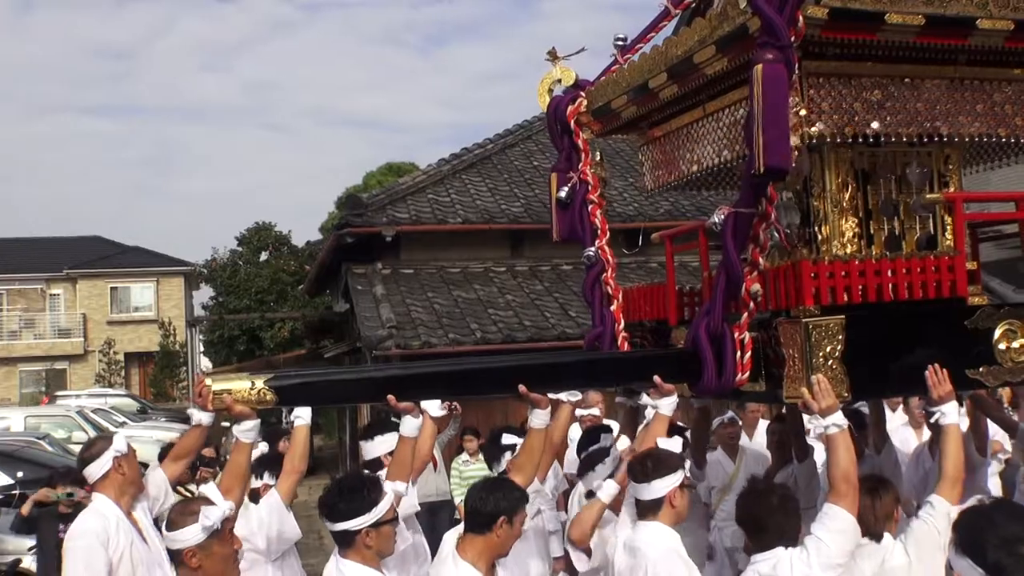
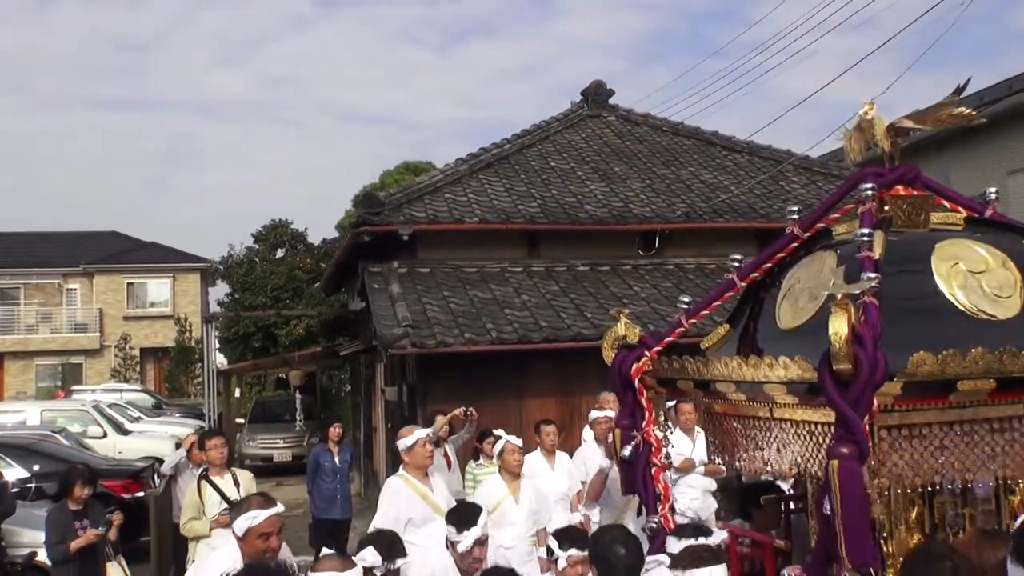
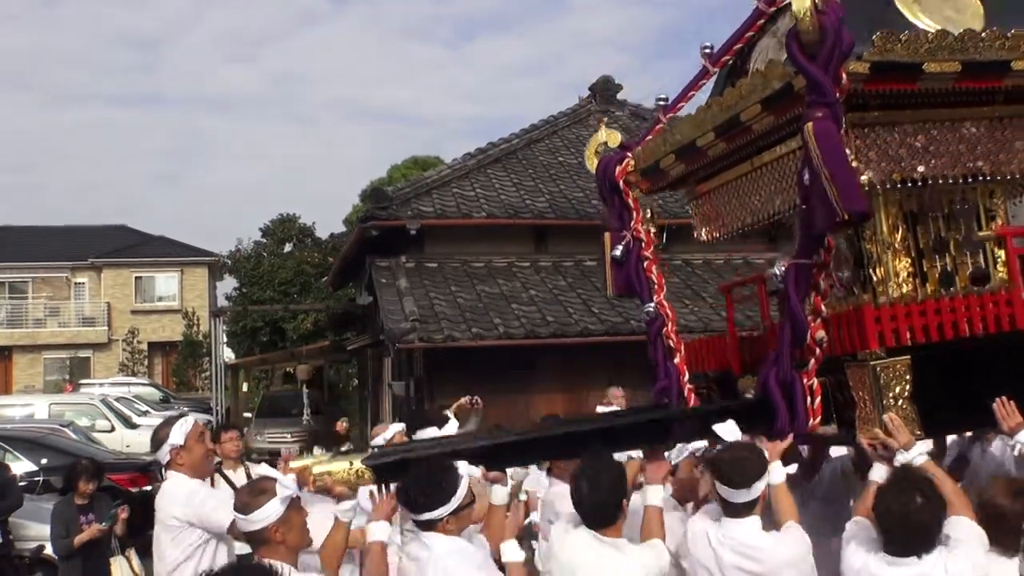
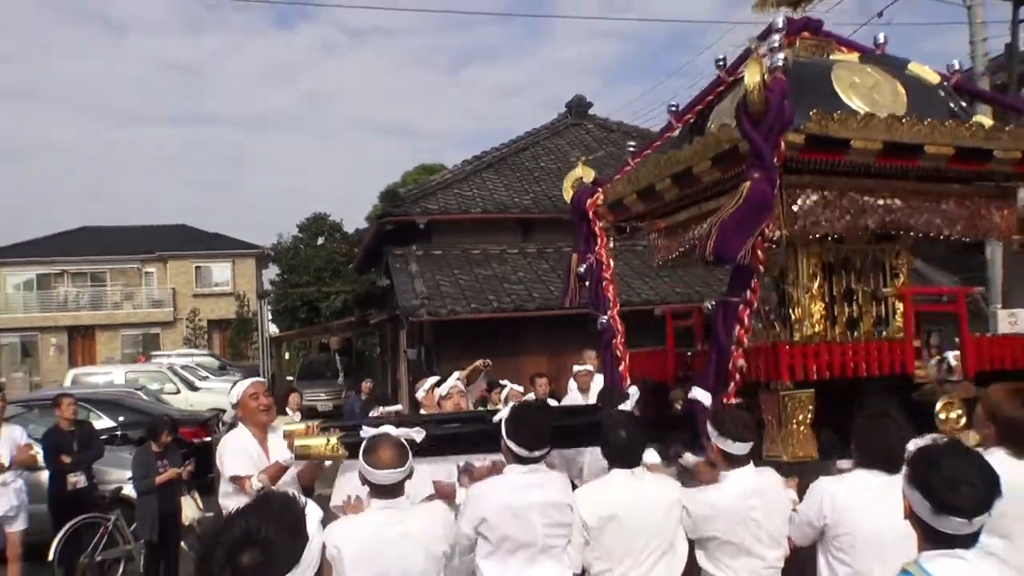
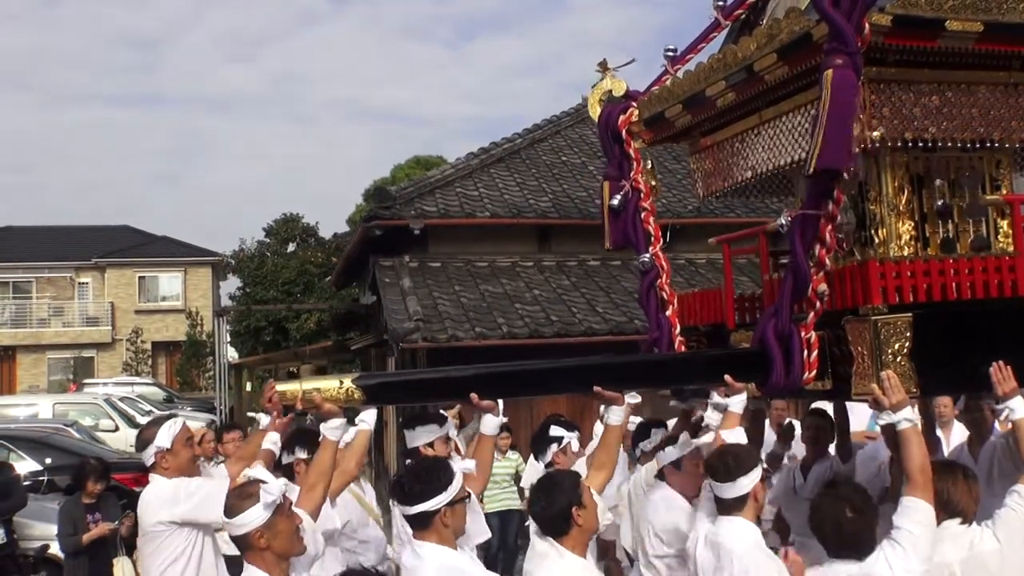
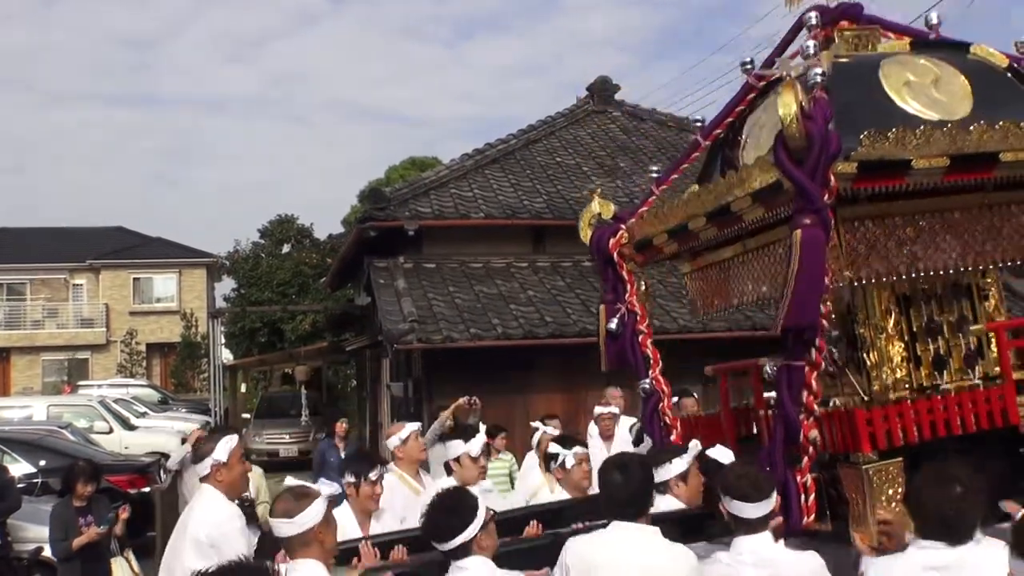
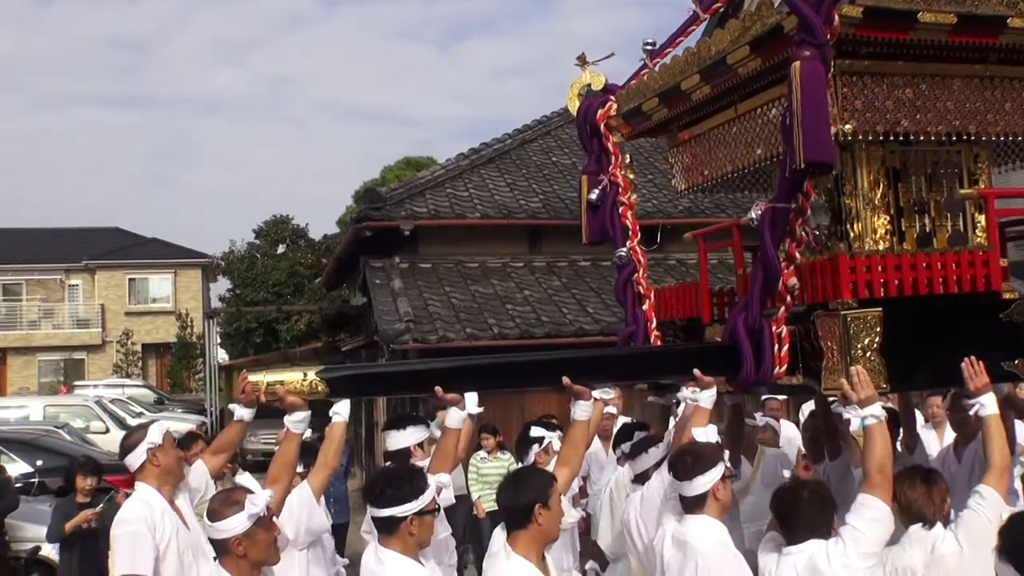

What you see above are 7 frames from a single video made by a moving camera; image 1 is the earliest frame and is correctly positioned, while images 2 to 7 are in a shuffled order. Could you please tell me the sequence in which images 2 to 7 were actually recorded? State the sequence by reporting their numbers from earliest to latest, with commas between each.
7, 5, 3, 6, 2, 4
